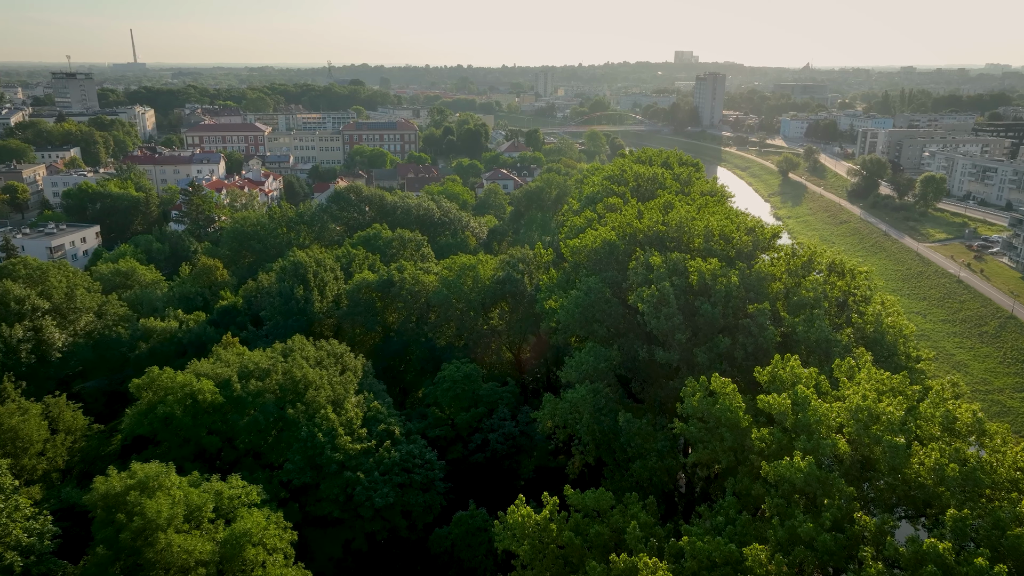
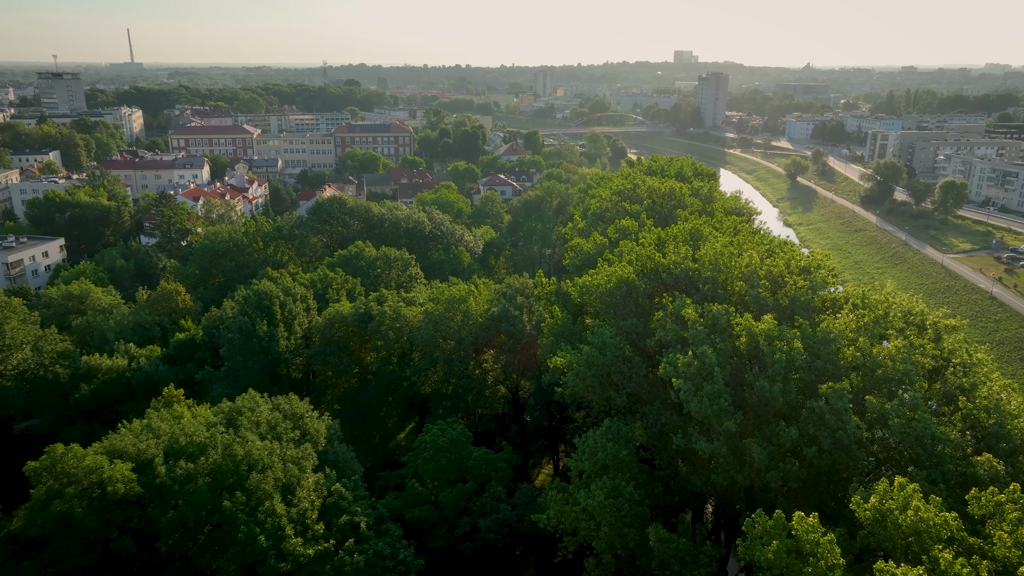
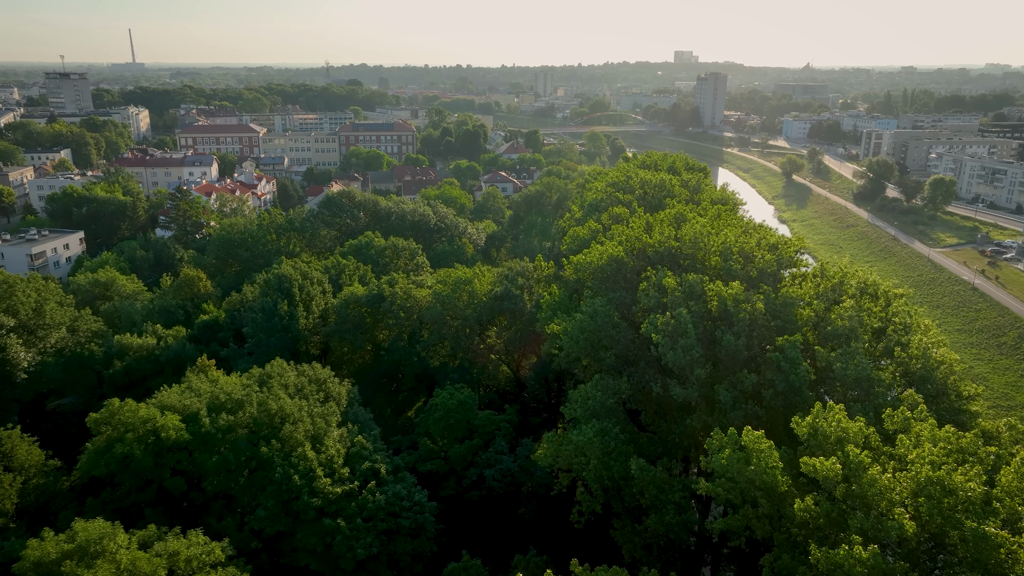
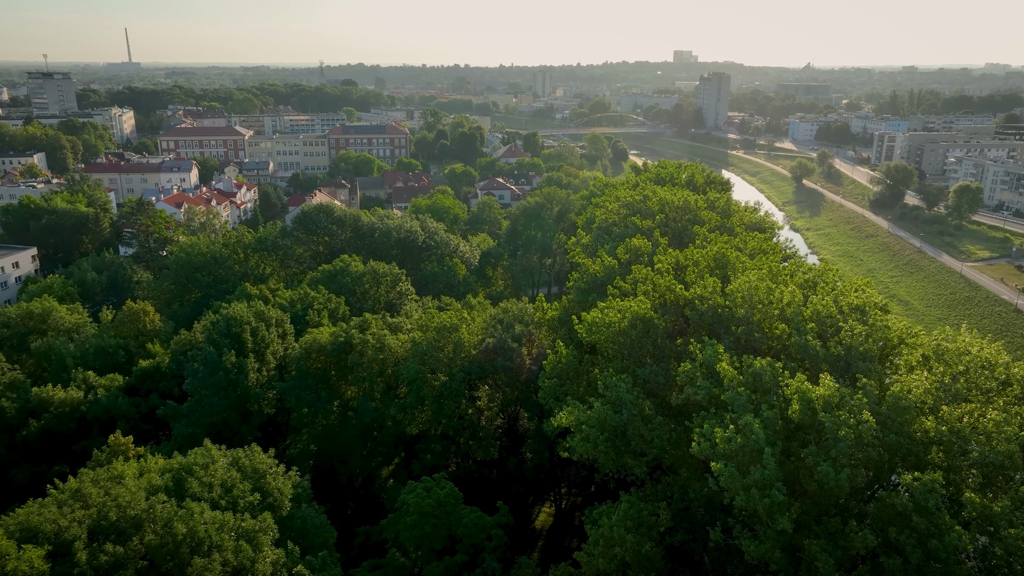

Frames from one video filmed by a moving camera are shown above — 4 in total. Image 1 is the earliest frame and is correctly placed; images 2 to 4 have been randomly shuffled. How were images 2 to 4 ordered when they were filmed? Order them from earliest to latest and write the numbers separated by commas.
3, 2, 4
